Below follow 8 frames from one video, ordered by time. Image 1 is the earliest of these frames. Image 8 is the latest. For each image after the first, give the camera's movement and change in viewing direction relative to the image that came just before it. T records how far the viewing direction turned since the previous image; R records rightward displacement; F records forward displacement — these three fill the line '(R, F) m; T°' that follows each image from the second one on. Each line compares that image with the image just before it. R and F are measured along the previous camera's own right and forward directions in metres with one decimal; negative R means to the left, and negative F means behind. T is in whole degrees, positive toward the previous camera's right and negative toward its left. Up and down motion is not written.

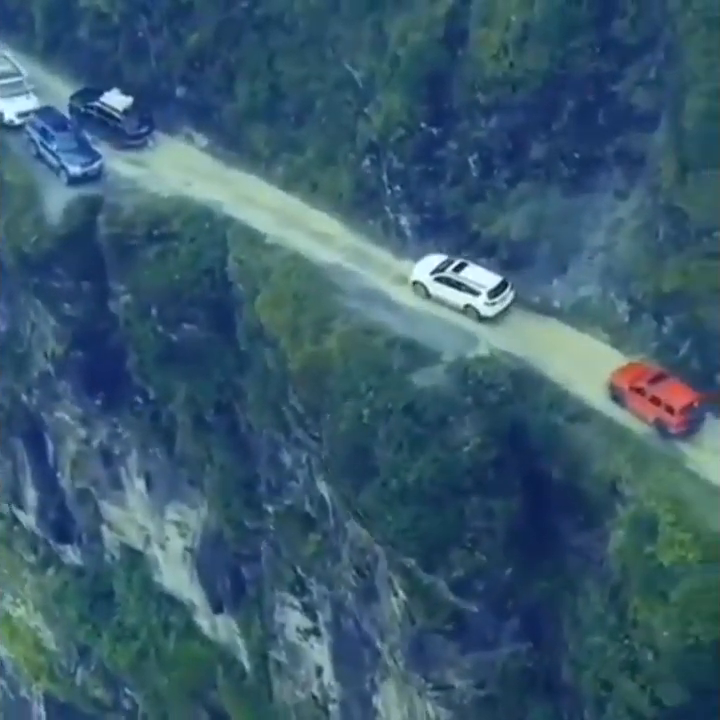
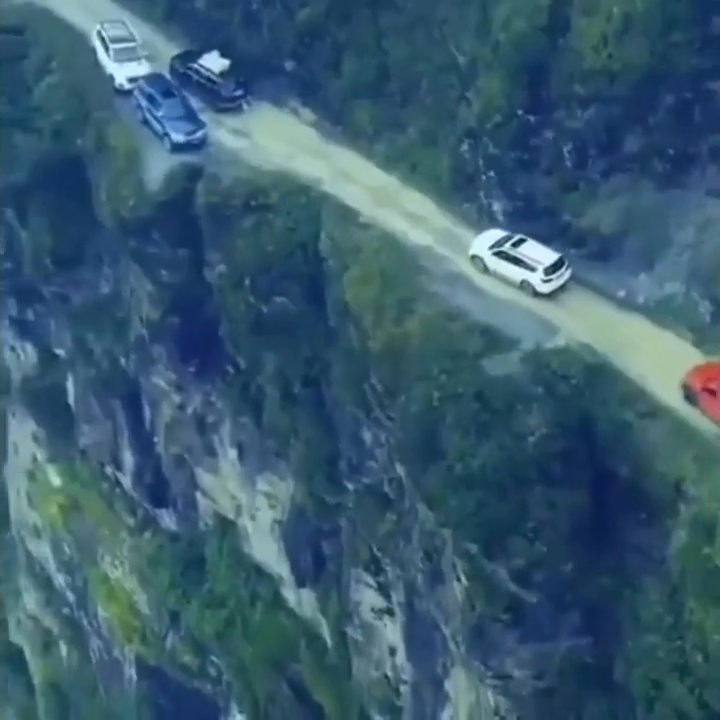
(+1.0, 0.0) m; -6°
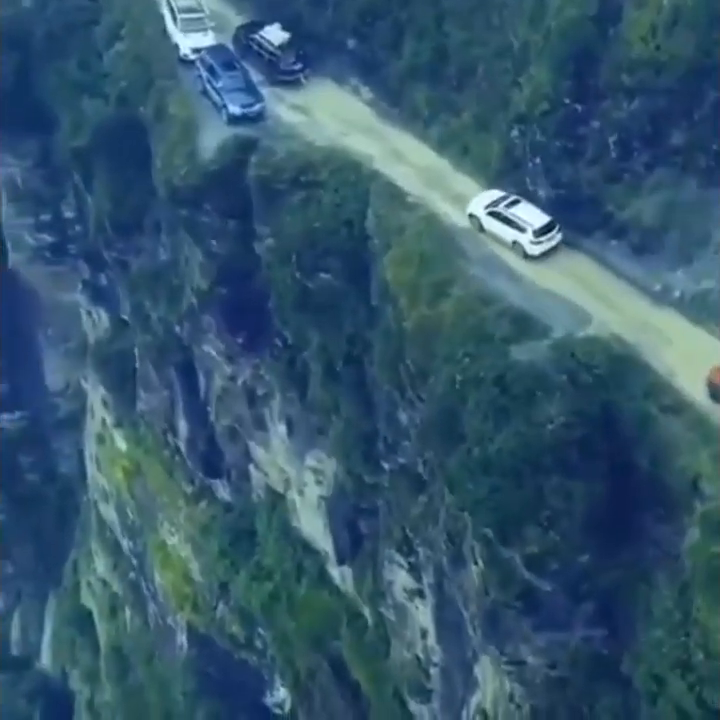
(+1.1, 0.0) m; -4°
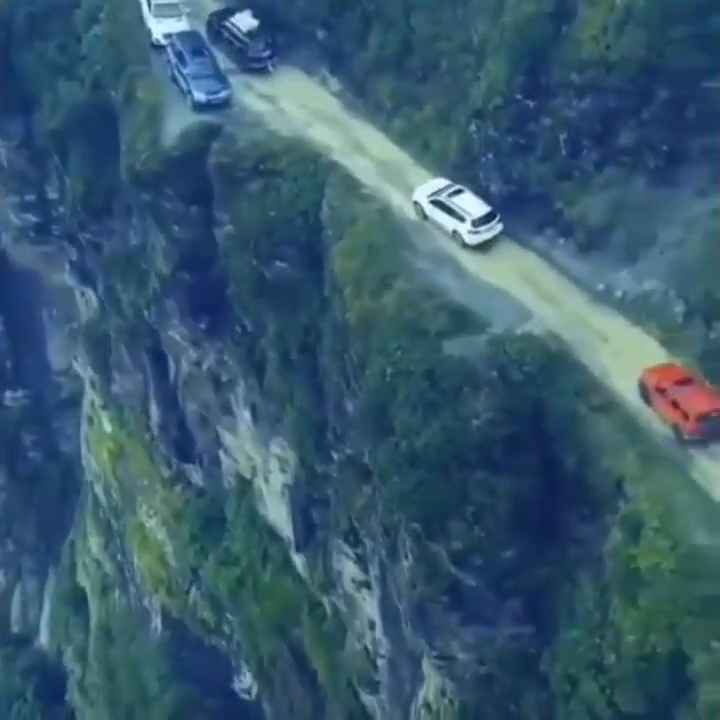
(+1.3, 0.0) m; -2°
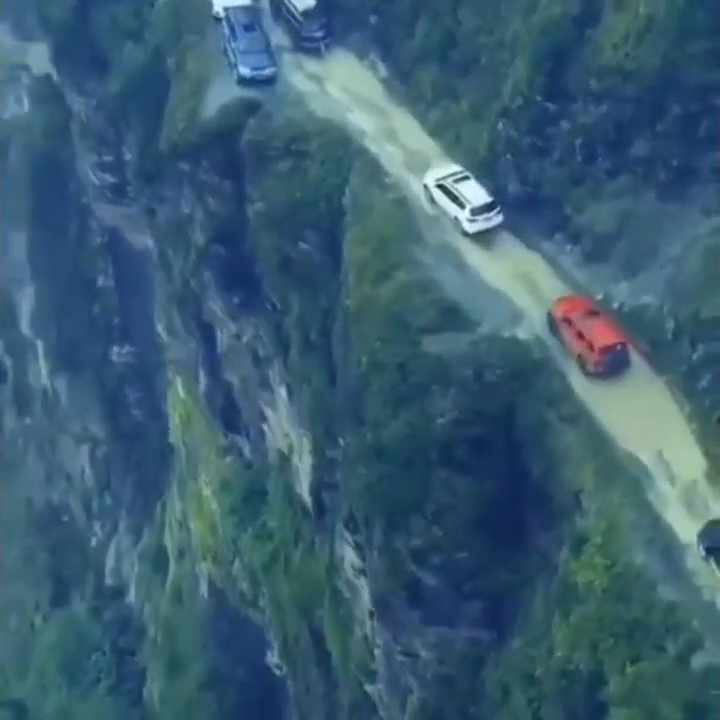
(+2.3, +0.2) m; -6°
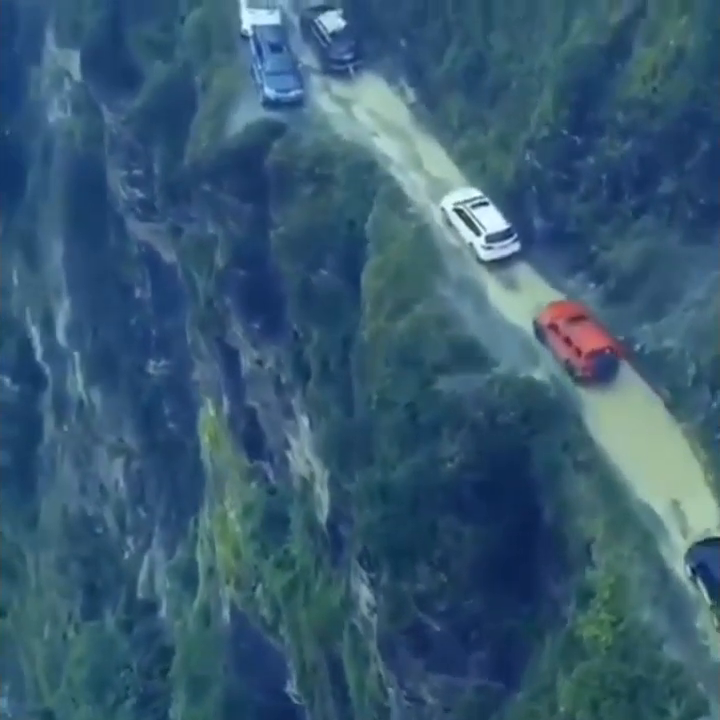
(+0.5, +0.6) m; -2°
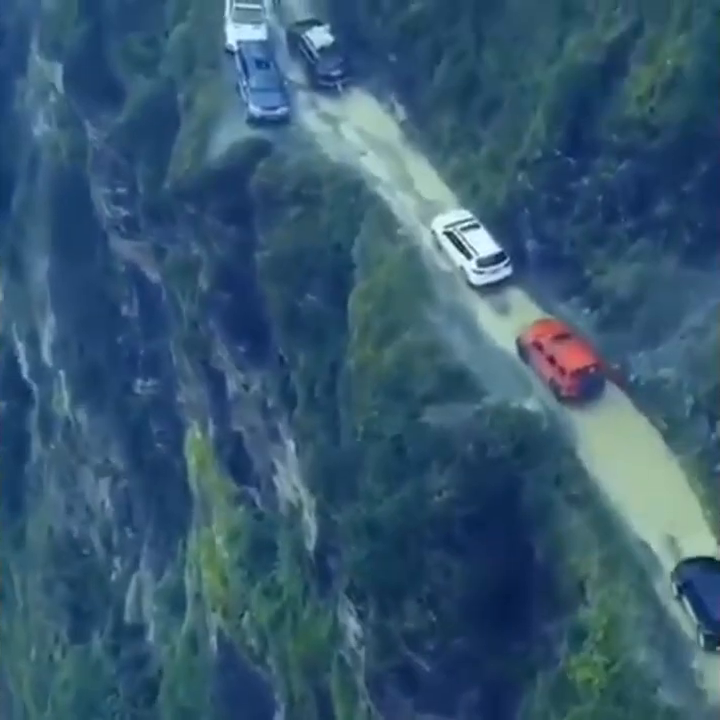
(+0.1, +0.7) m; 0°
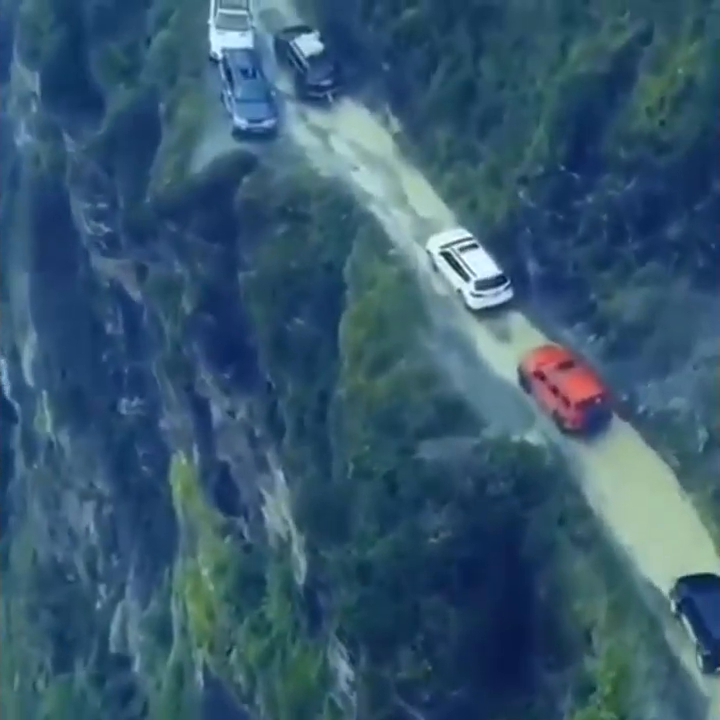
(0.0, +1.2) m; 0°
